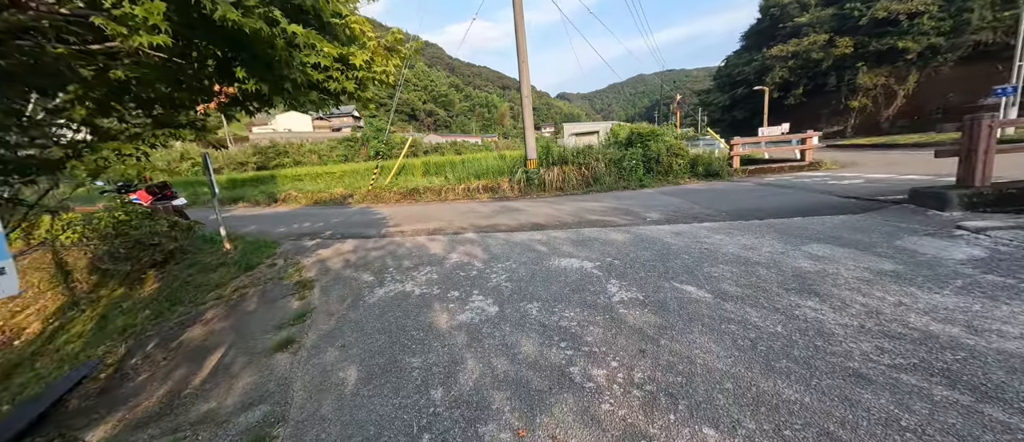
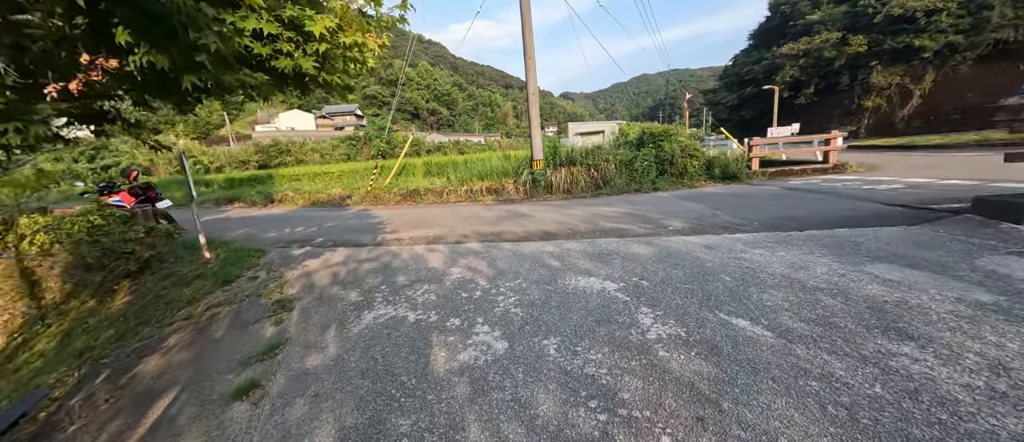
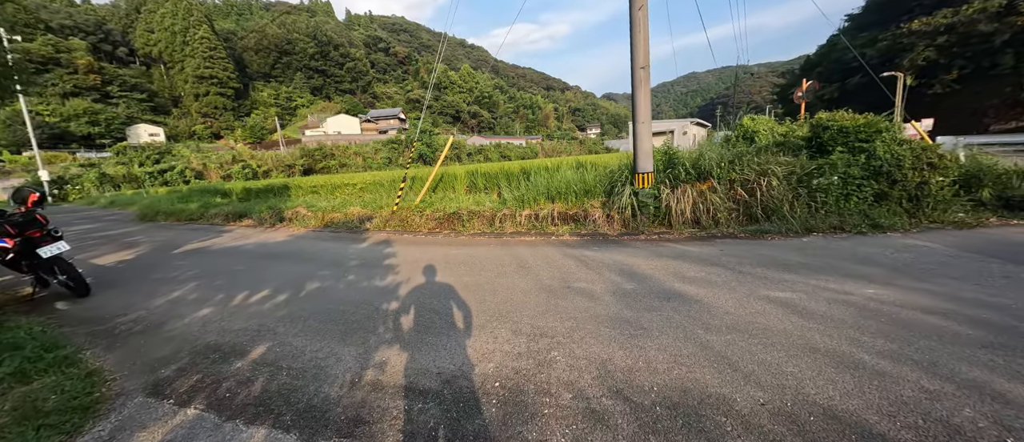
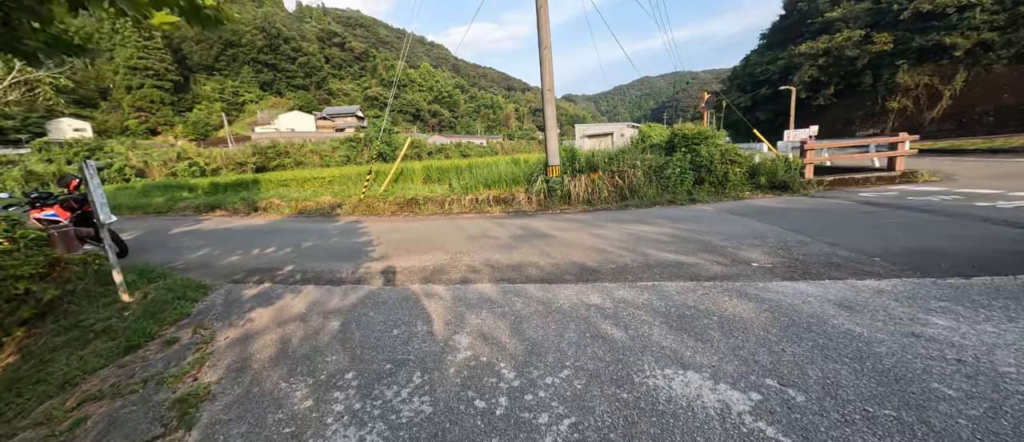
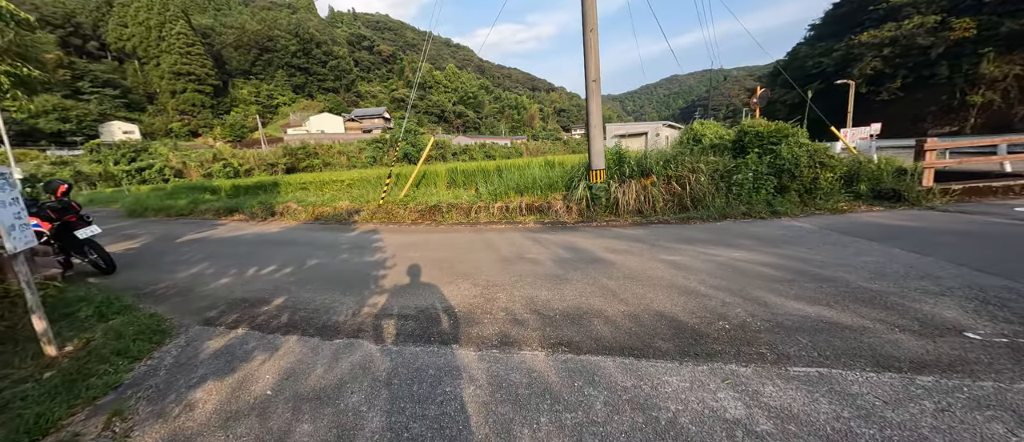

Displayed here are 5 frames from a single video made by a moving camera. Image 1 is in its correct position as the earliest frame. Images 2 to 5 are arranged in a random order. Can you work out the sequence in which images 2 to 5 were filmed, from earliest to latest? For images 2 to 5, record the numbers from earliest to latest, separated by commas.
2, 4, 5, 3
